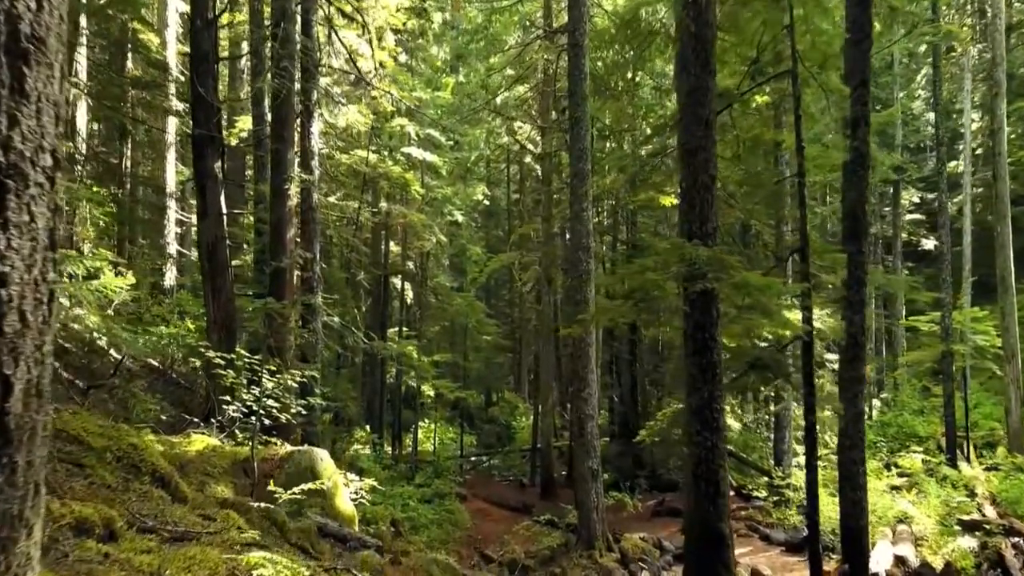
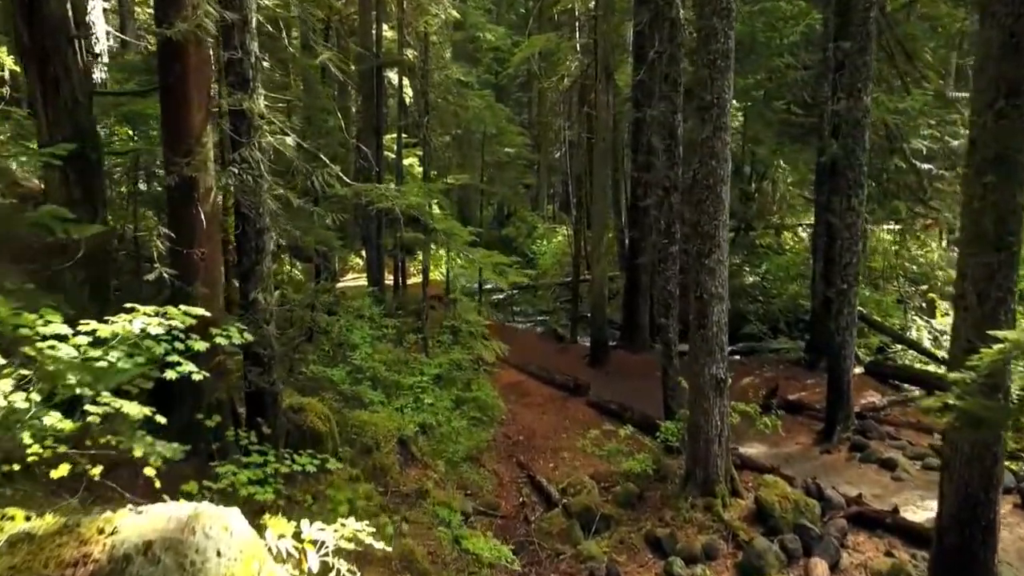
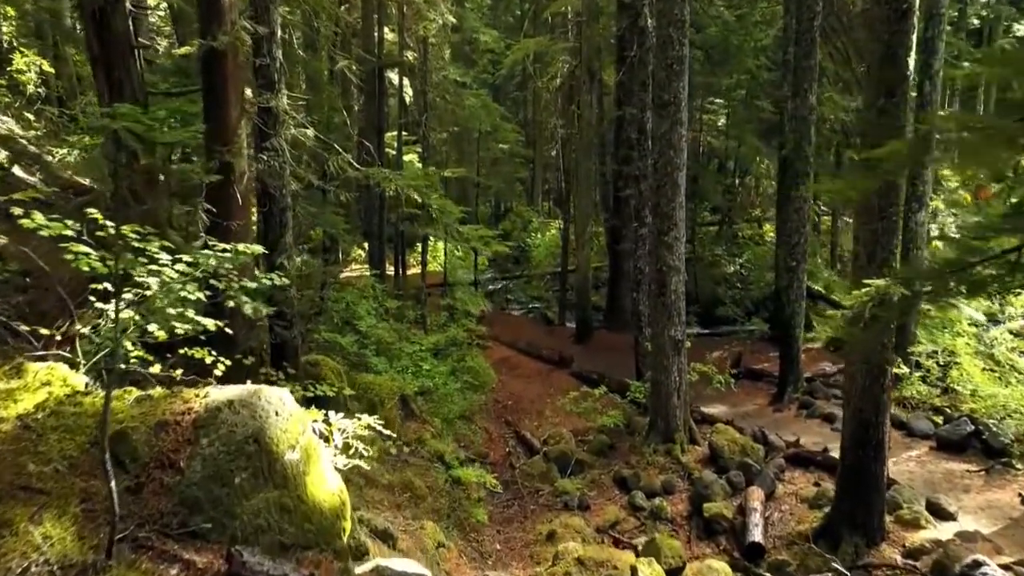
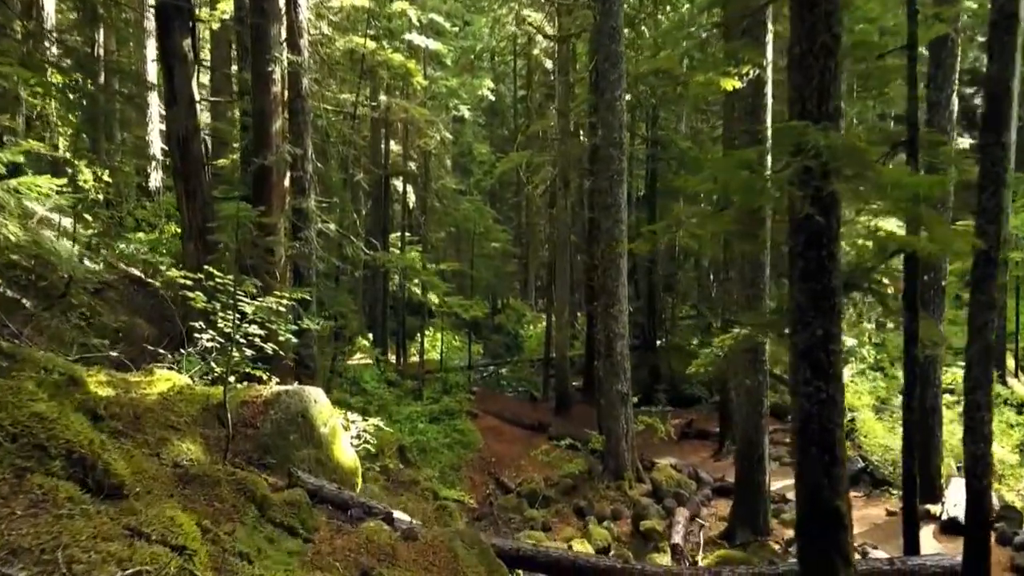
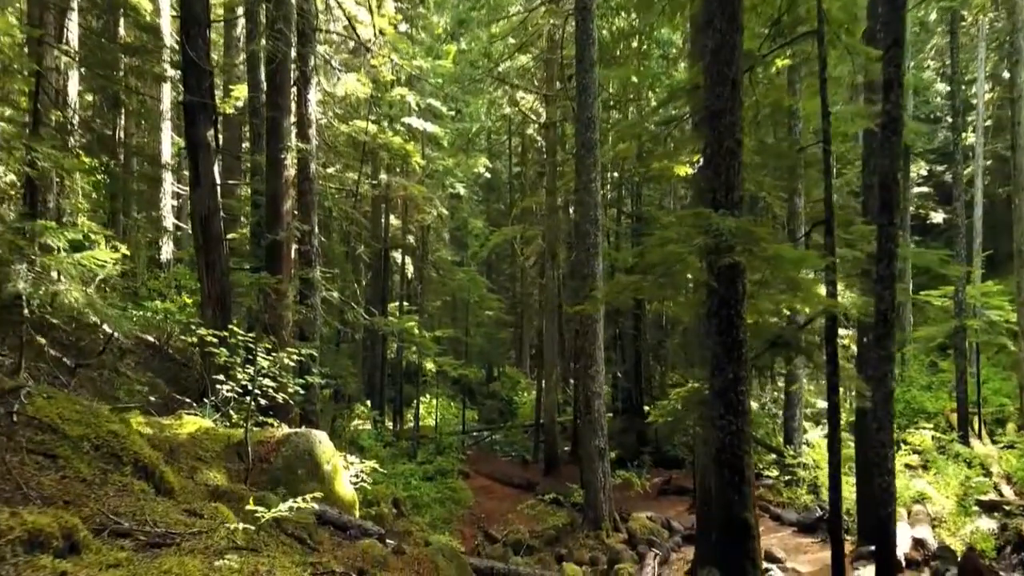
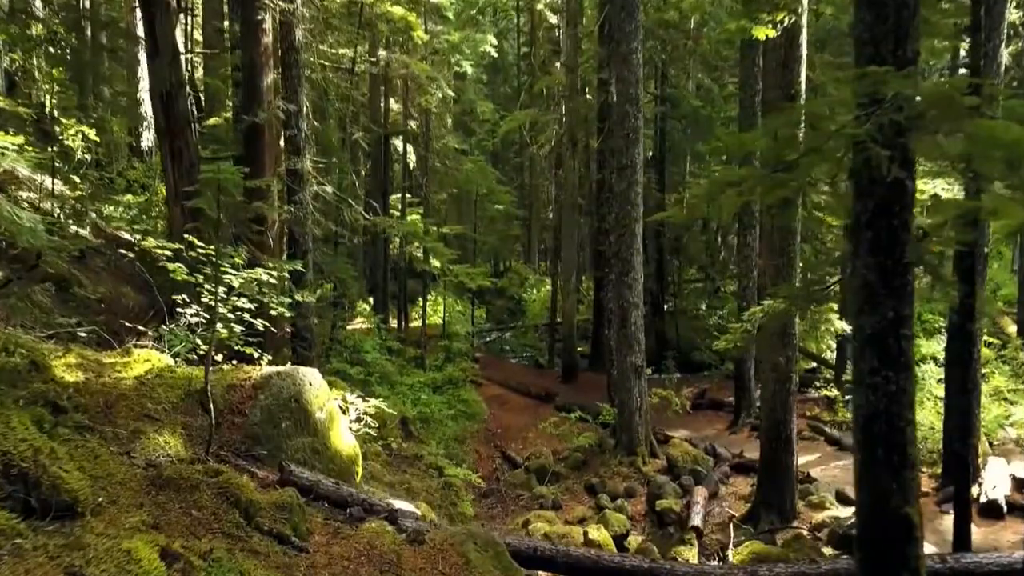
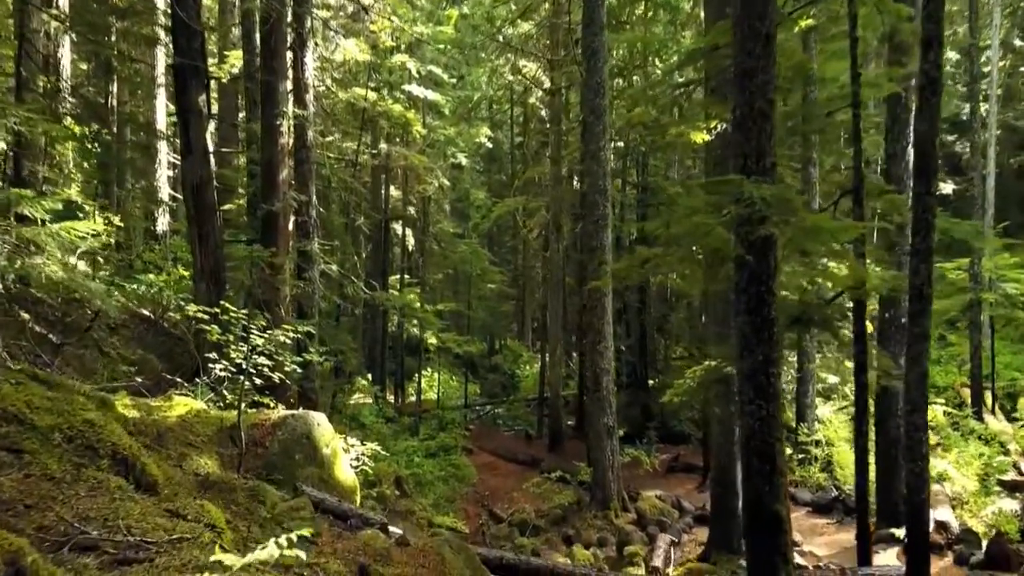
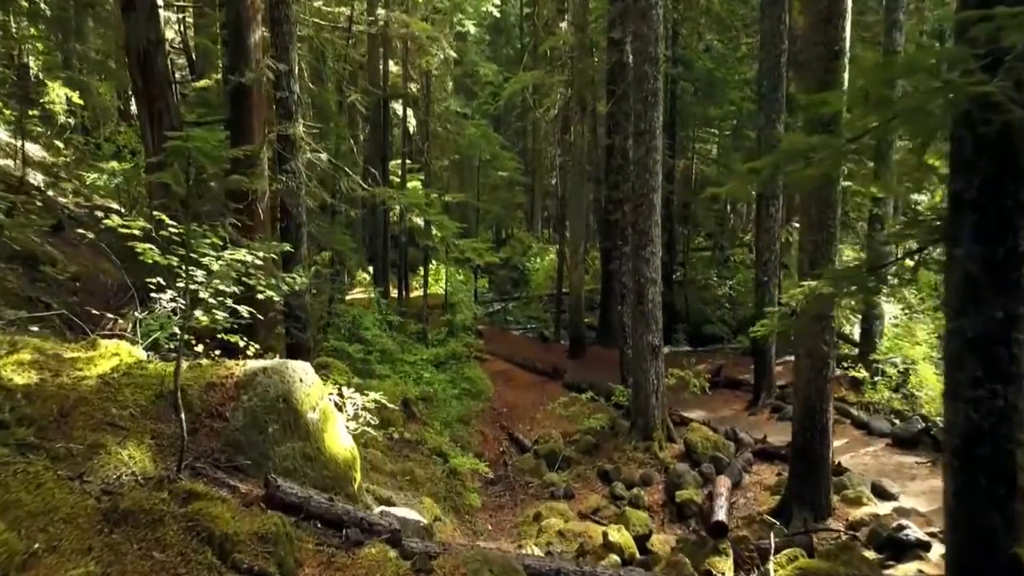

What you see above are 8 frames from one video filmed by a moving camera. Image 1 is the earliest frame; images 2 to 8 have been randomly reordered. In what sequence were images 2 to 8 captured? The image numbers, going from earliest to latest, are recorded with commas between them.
5, 7, 4, 6, 8, 3, 2
